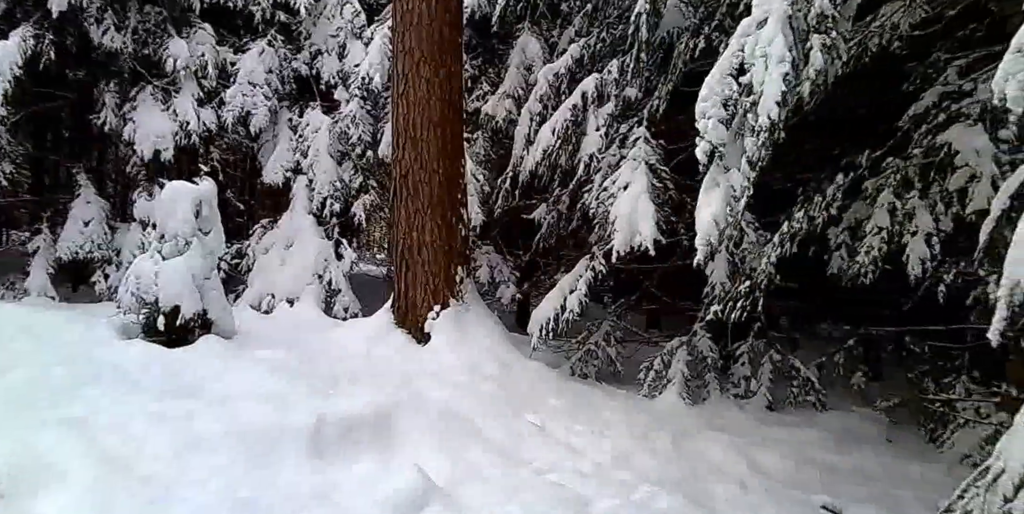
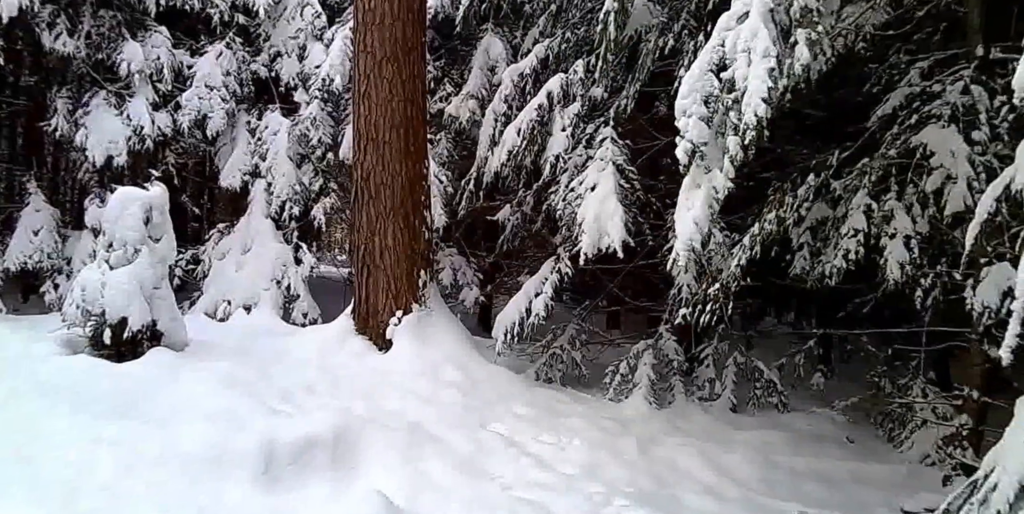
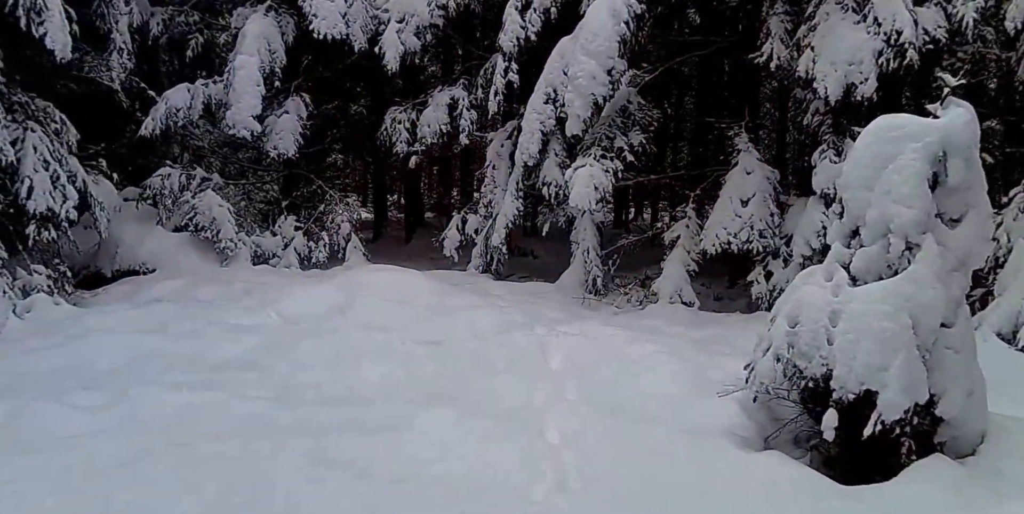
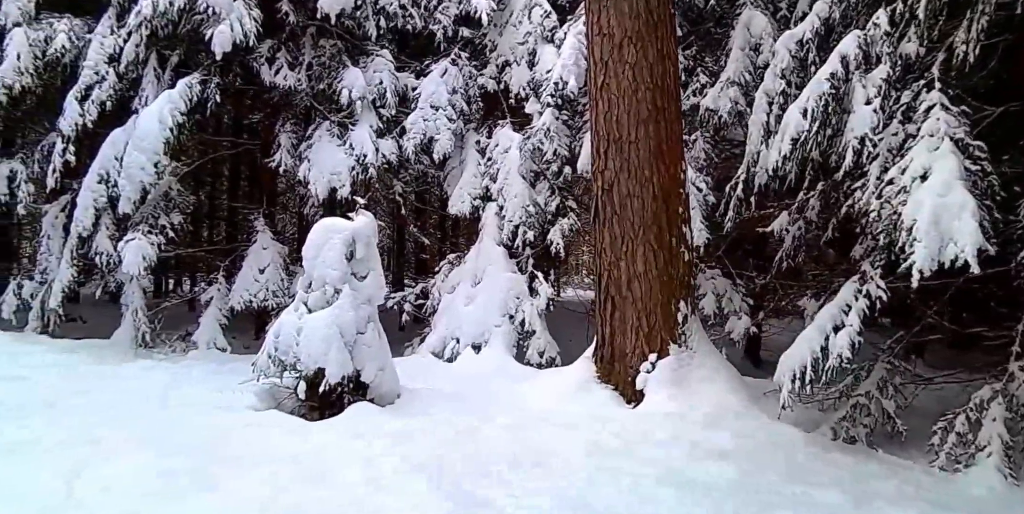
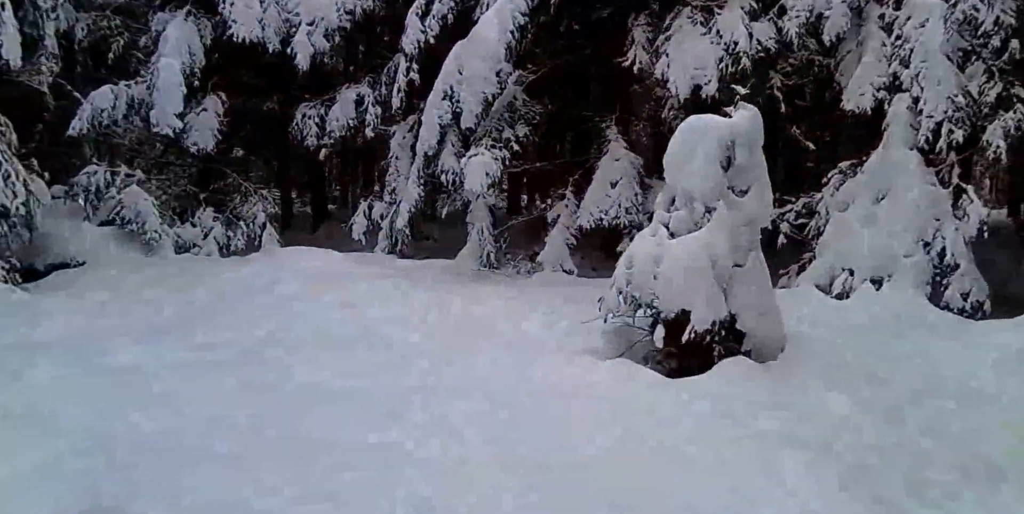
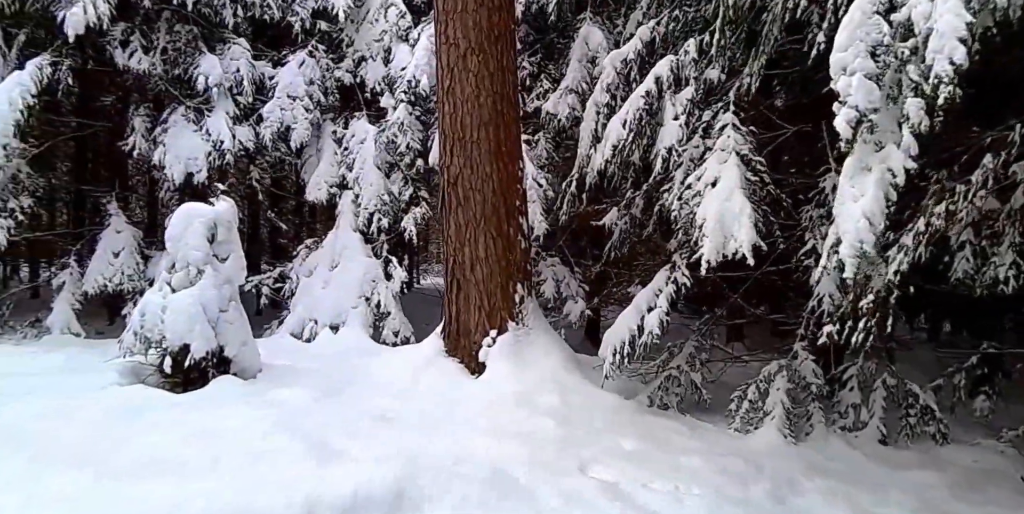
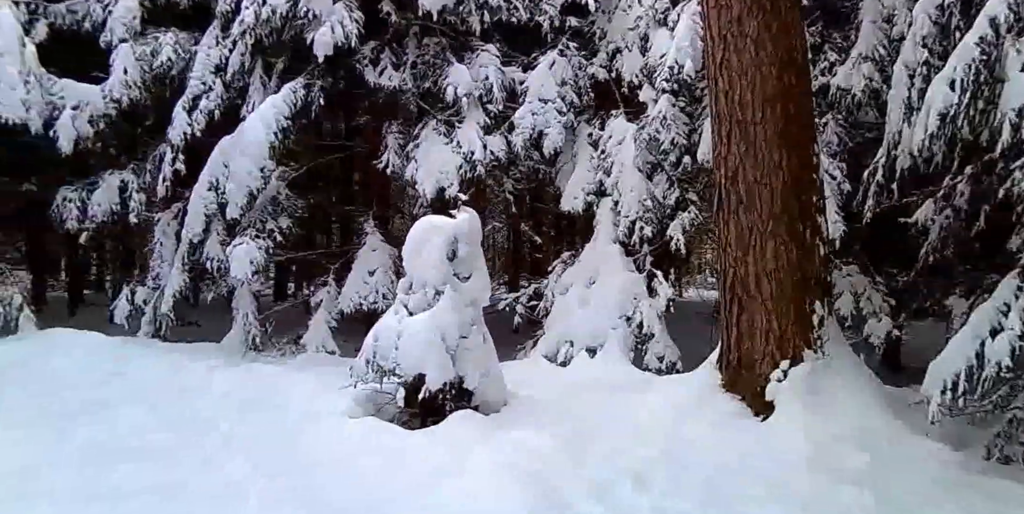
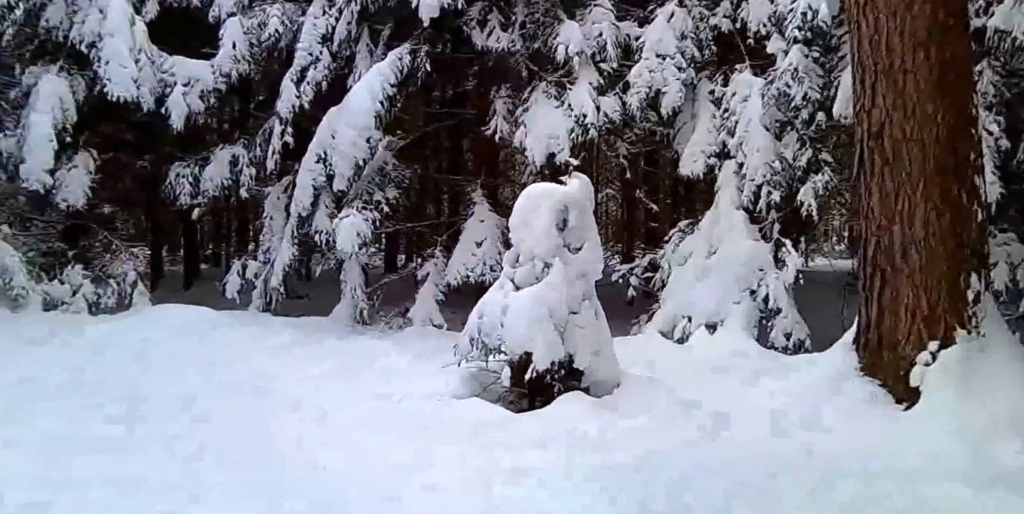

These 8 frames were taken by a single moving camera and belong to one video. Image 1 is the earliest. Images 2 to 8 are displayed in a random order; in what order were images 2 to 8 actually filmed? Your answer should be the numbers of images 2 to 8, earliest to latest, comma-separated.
2, 6, 4, 7, 8, 5, 3
